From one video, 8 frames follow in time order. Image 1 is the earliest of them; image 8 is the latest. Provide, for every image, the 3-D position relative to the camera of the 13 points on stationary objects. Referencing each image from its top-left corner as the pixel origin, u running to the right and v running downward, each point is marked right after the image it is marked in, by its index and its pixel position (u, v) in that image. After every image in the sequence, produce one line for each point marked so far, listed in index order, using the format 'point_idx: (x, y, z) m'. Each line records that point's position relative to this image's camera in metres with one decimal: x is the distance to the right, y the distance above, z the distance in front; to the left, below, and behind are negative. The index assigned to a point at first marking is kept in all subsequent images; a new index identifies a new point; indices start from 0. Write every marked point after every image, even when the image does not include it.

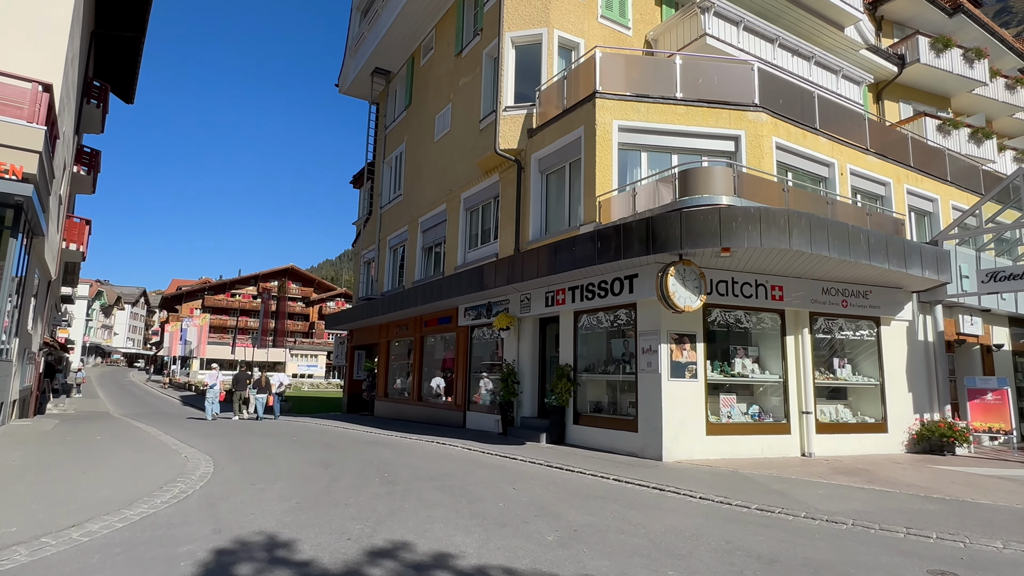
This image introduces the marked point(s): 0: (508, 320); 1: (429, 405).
0: (-0.1, -0.7, +13.5) m
1: (-2.5, -3.6, +17.9) m
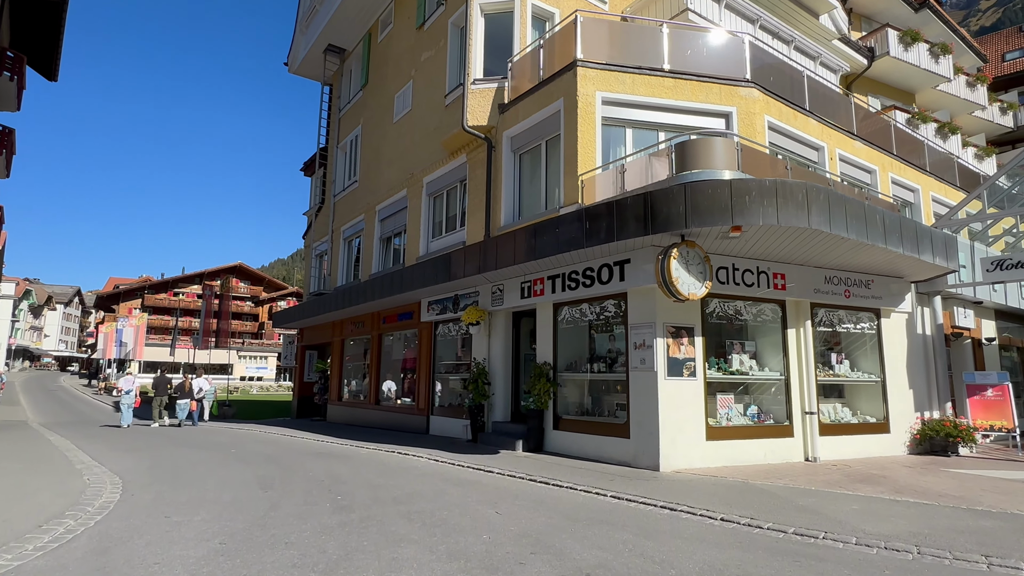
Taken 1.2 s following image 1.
0: (-0.7, -0.5, +12.1) m
1: (-3.5, -3.4, +16.3) m
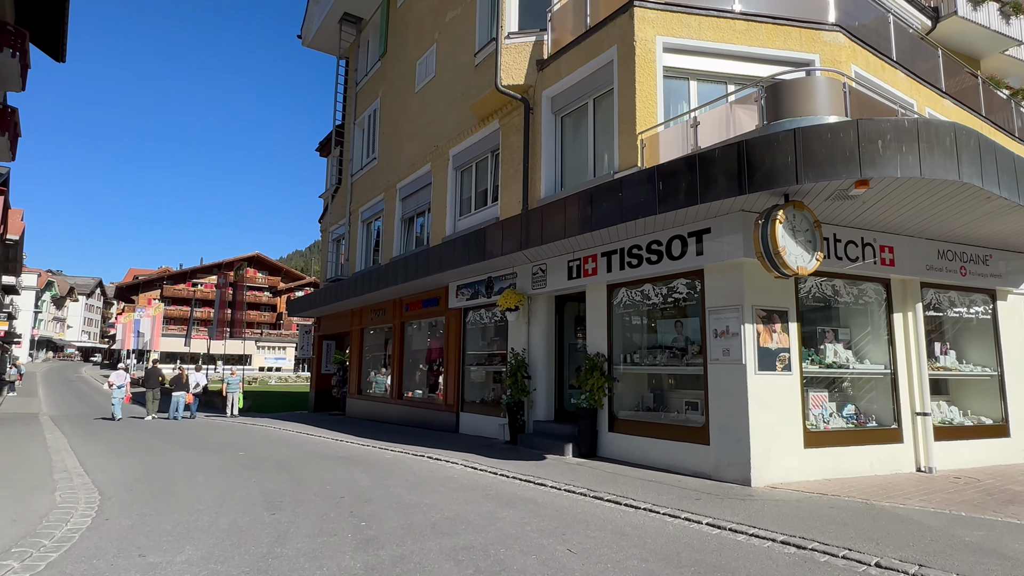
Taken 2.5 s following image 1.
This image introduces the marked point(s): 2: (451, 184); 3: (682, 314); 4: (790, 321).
0: (+0.1, -0.2, +10.6) m
1: (-2.5, -3.0, +14.9) m
2: (-1.5, +2.6, +14.5) m
3: (+2.4, -0.4, +8.3) m
4: (+3.6, -0.4, +7.5) m
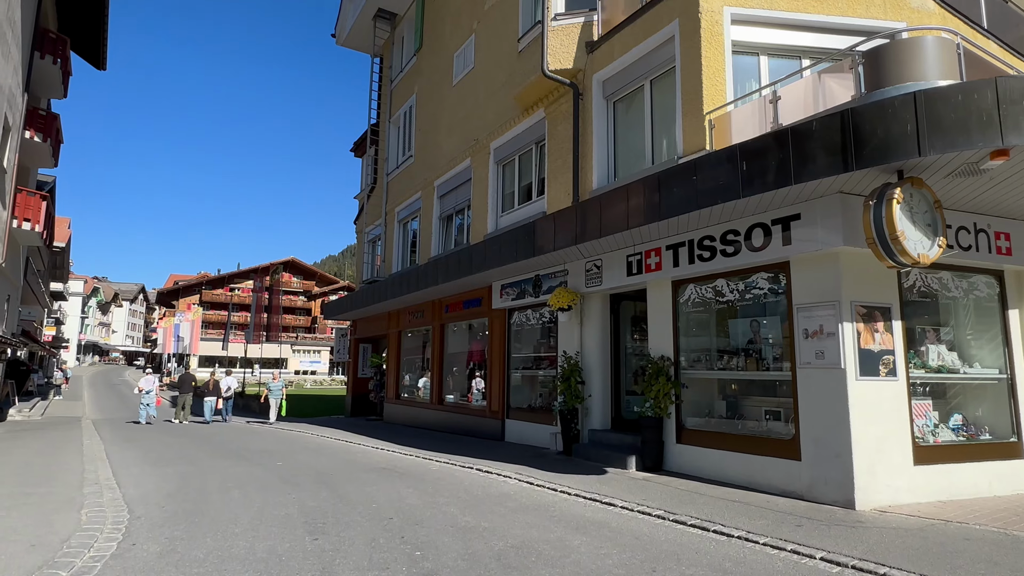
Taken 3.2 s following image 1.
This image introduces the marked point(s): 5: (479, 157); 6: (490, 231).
0: (+0.9, -0.1, +9.9) m
1: (-1.4, -3.0, +14.3) m
2: (-0.5, +2.6, +13.8) m
3: (+3.2, -0.3, +7.4) m
4: (+4.3, -0.3, +6.6) m
5: (-0.8, +3.2, +14.4) m
6: (-0.5, +1.3, +13.7) m
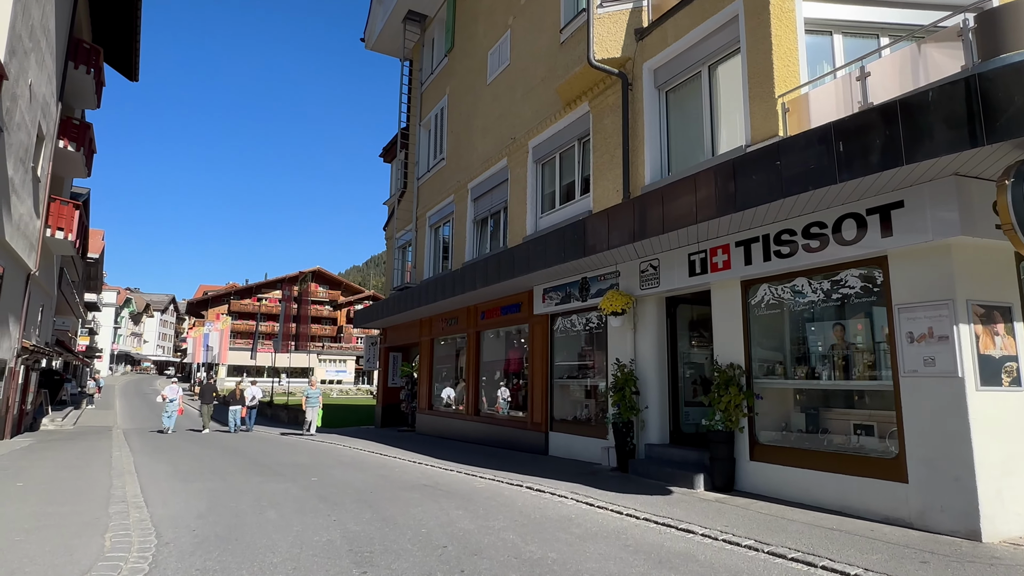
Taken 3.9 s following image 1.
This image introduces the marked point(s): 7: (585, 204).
0: (+1.7, -0.2, +9.1) m
1: (-0.5, -3.1, +13.6) m
2: (+0.4, +2.5, +13.2) m
3: (+3.8, -0.3, +6.6) m
4: (+4.9, -0.3, +5.7) m
5: (+0.1, +3.1, +13.8) m
6: (+0.4, +1.2, +13.1) m
7: (+1.4, +1.6, +11.4) m
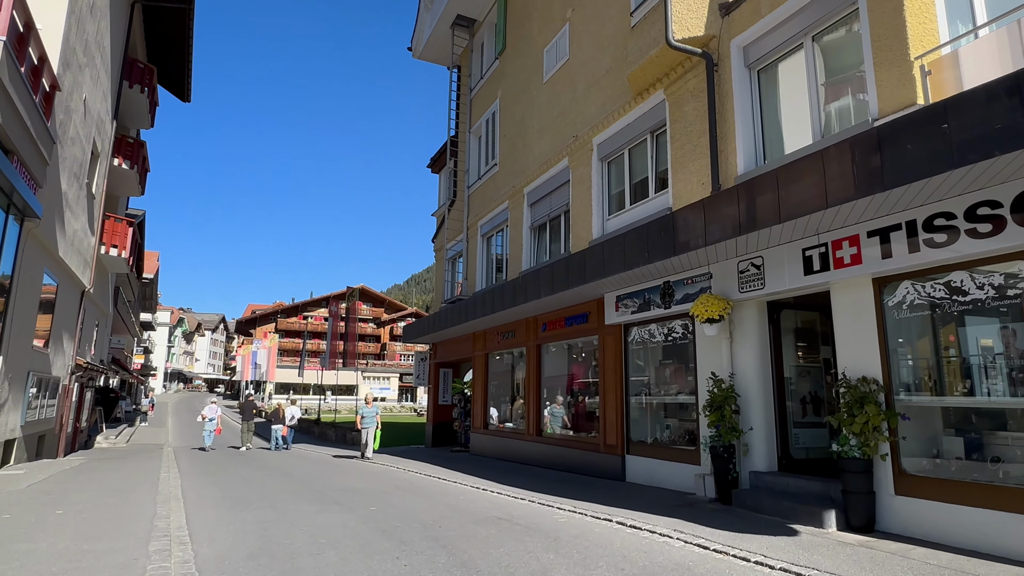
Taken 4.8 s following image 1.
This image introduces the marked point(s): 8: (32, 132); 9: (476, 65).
0: (+2.8, -0.2, +8.0) m
1: (+0.9, -3.3, +12.5) m
2: (+1.7, +2.3, +12.2) m
3: (+4.7, -0.2, +5.3) m
4: (+5.7, -0.2, +4.4) m
5: (+1.5, +2.9, +12.8) m
6: (+1.7, +1.1, +12.0) m
7: (+2.6, +1.5, +10.3) m
8: (-8.9, +2.9, +10.9) m
9: (-1.2, +7.5, +19.8) m
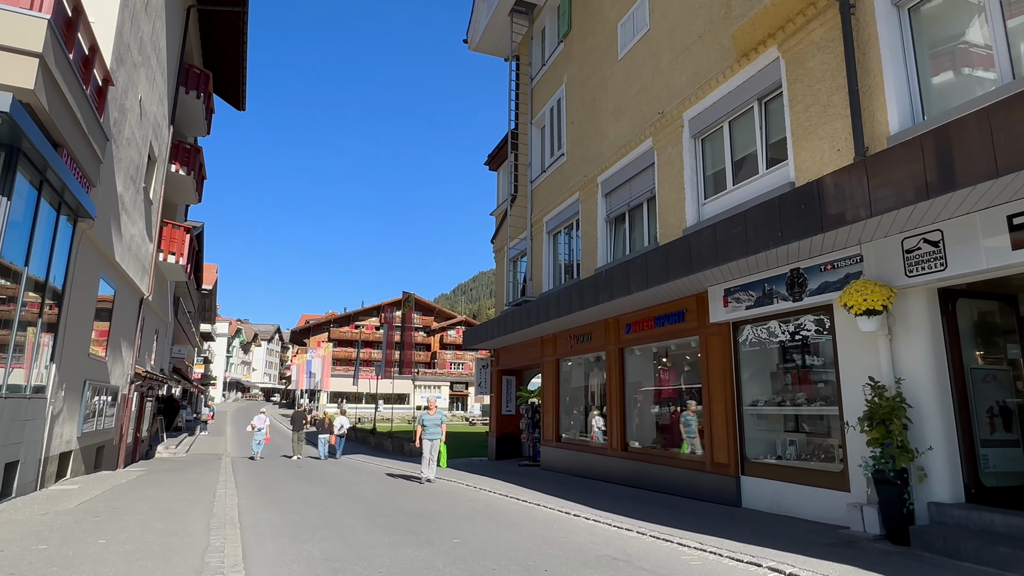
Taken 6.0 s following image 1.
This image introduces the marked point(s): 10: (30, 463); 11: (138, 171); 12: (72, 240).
0: (+4.0, -0.1, +6.4) m
1: (+2.5, -3.2, +11.0) m
2: (+3.2, +2.4, +10.7) m
3: (+5.7, 0.0, +3.6) m
4: (+6.6, +0.1, +2.6) m
5: (+3.0, +3.0, +11.4) m
6: (+3.2, +1.2, +10.6) m
7: (+4.0, +1.7, +8.8) m
8: (-7.5, +2.8, +10.2) m
9: (+0.8, +7.5, +18.6) m
10: (-8.3, -3.0, +10.0) m
11: (-9.9, +3.1, +15.5) m
12: (-8.4, +0.9, +11.2) m
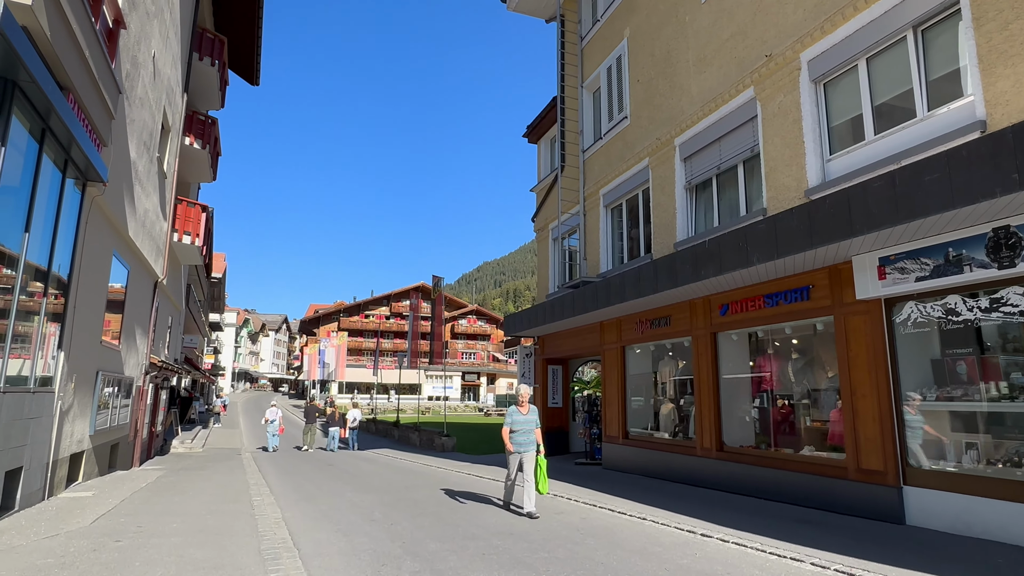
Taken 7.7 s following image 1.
0: (+5.3, +0.3, +4.8) m
1: (+3.9, -2.8, +9.4) m
2: (+4.6, +2.8, +9.0) m
3: (+7.0, +0.3, +1.9) m
4: (+7.9, +0.4, +0.9) m
5: (+4.3, +3.4, +9.7) m
6: (+4.5, +1.6, +8.9) m
7: (+5.3, +2.1, +7.1) m
8: (-6.1, +3.2, +8.6) m
9: (+2.2, +8.0, +16.8) m
10: (-6.9, -2.6, +8.5) m
11: (-8.6, +3.6, +13.9) m
12: (-7.1, +1.3, +9.6) m
